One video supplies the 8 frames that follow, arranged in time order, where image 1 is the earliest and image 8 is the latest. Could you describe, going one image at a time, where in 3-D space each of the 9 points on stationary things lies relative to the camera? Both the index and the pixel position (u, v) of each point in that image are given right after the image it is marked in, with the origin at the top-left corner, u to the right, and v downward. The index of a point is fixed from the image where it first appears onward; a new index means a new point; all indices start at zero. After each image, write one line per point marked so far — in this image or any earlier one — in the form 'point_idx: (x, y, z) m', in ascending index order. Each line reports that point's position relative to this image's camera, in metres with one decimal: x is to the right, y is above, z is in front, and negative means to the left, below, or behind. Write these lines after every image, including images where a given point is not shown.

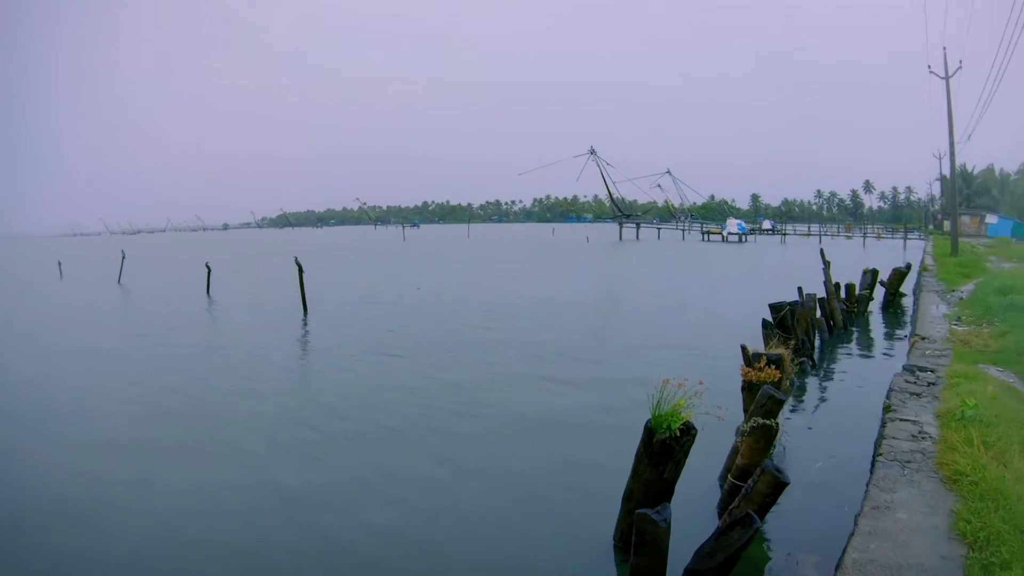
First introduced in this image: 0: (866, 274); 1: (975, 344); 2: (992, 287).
0: (+9.6, +0.4, +17.7) m
1: (+6.6, -0.8, +9.0) m
2: (+9.9, 0.0, +12.9) m
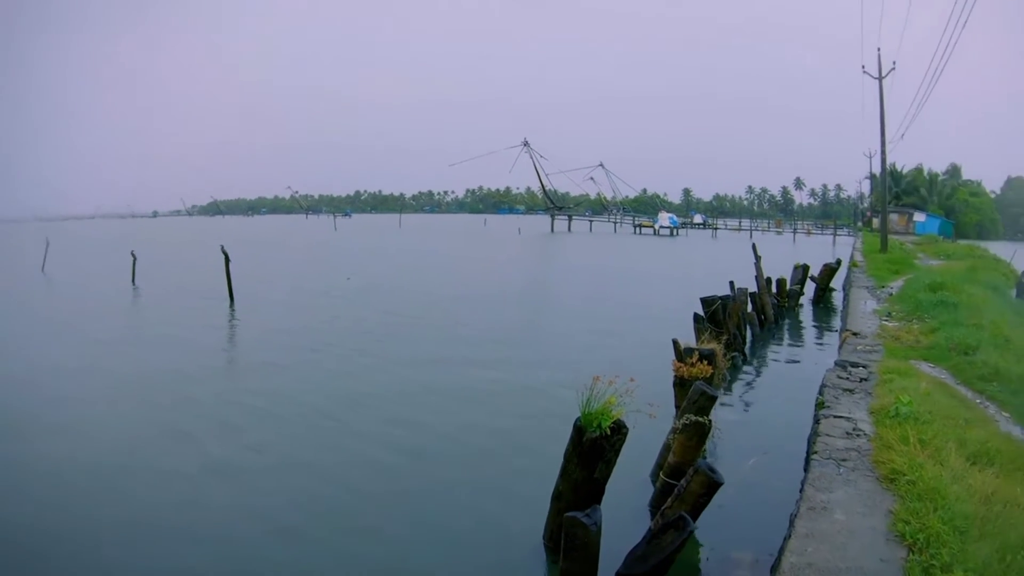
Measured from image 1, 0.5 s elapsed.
0: (+7.8, +0.6, +18.1) m
1: (+5.6, -0.8, +9.2) m
2: (+8.5, +0.1, +13.4) m
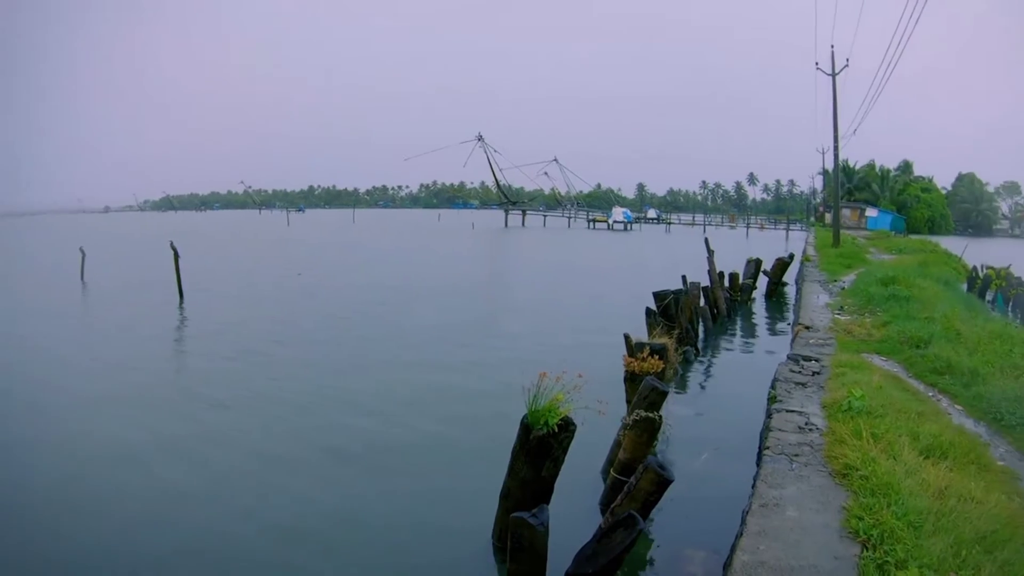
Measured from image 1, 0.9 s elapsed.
0: (+6.6, +0.7, +18.3) m
1: (+5.0, -0.7, +9.3) m
2: (+7.6, +0.2, +13.7) m
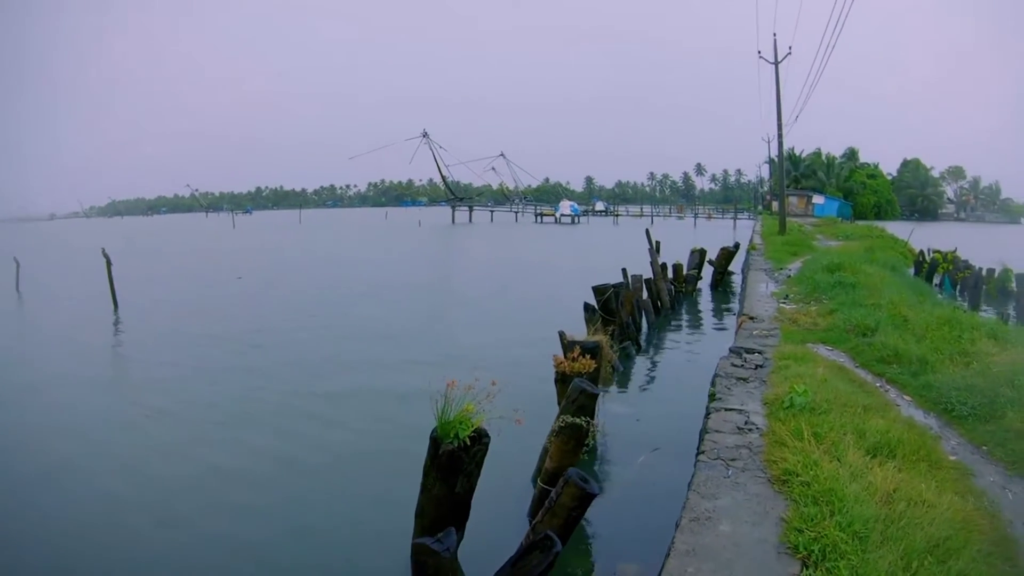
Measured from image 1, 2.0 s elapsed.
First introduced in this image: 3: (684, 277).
0: (+5.1, +0.9, +18.2) m
1: (+4.1, -0.5, +9.1) m
2: (+6.4, +0.4, +13.7) m
3: (+4.5, +0.3, +17.1) m
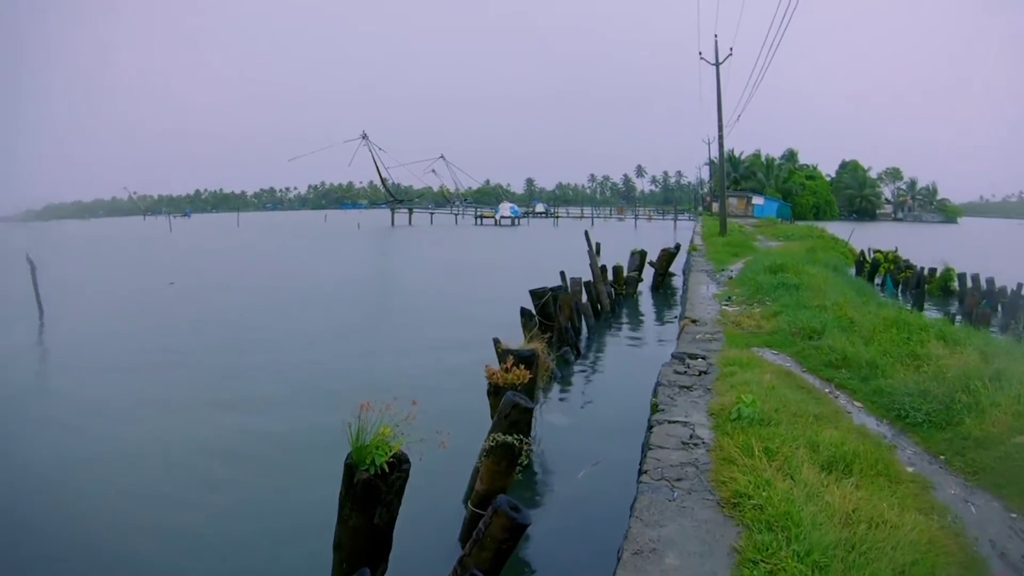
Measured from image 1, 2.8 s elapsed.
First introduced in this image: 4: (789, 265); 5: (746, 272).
0: (+3.5, +0.9, +18.2) m
1: (+3.2, -0.5, +9.0) m
2: (+5.2, +0.4, +13.7) m
3: (+3.0, +0.2, +17.0) m
4: (+5.5, +0.4, +12.9) m
5: (+5.0, +0.3, +13.9) m
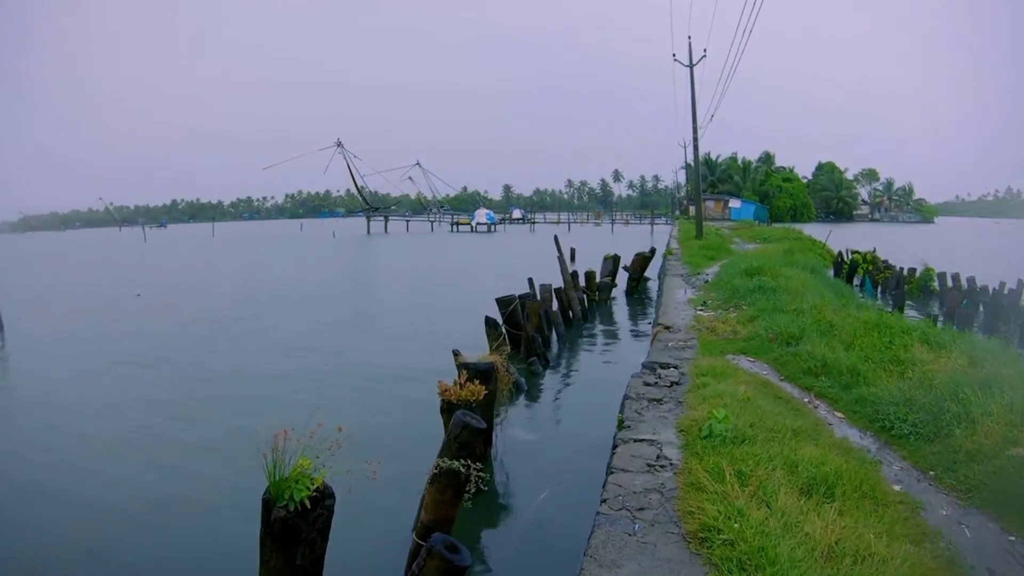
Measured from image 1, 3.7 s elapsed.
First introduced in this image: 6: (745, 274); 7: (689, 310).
0: (+2.8, +0.7, +18.0) m
1: (+2.9, -0.6, +8.8) m
2: (+4.6, +0.3, +13.6) m
3: (+2.4, 0.0, +16.8) m
4: (+5.0, +0.3, +12.7) m
5: (+4.5, +0.2, +13.7) m
6: (+4.5, +0.2, +12.6) m
7: (+3.0, -0.4, +10.9) m
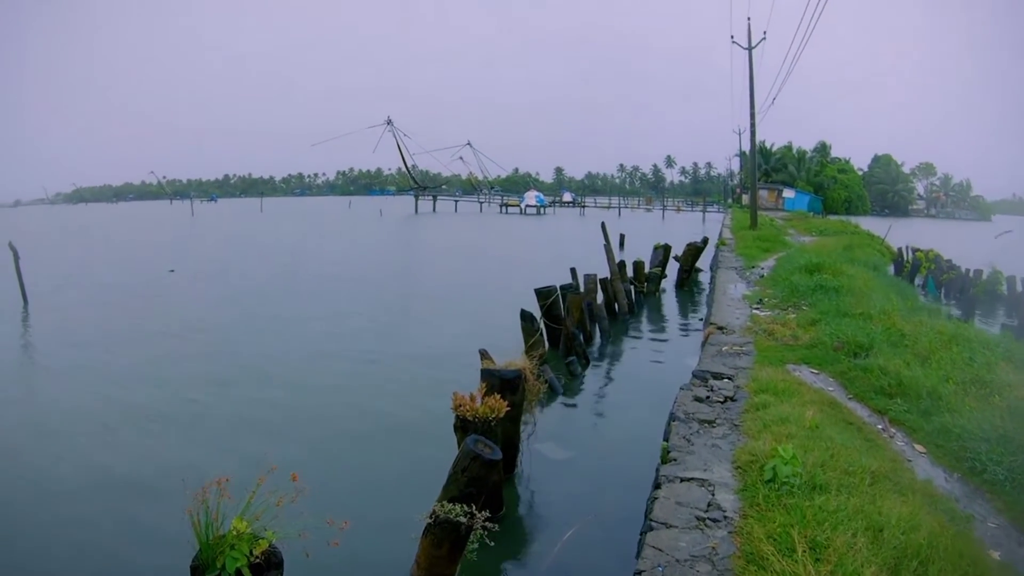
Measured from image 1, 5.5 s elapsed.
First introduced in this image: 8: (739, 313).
0: (+4.1, +1.0, +17.5) m
1: (+3.5, -0.5, +8.4) m
2: (+5.6, +0.5, +13.0) m
3: (+3.5, +0.4, +16.4) m
4: (+5.9, +0.5, +12.1) m
5: (+5.4, +0.4, +13.2) m
6: (+5.4, +0.4, +12.0) m
7: (+3.7, -0.2, +10.4) m
8: (+3.5, -0.3, +10.0) m
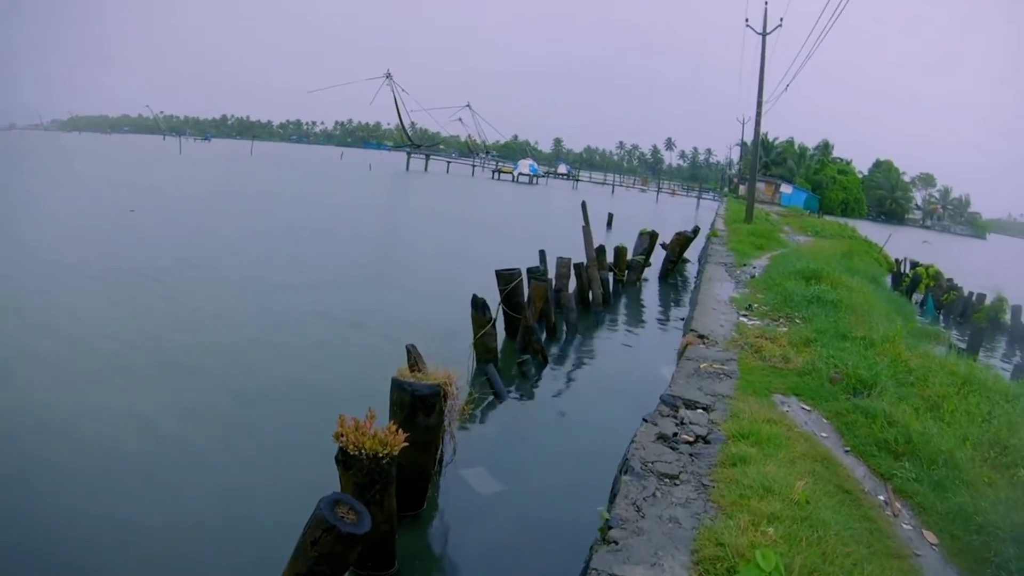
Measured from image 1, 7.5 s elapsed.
0: (+3.8, +1.4, +16.9) m
1: (+3.1, -0.5, +7.8) m
2: (+5.3, +0.5, +12.4) m
3: (+3.2, +0.7, +15.8) m
4: (+5.6, +0.4, +11.6) m
5: (+5.1, +0.4, +12.6) m
6: (+5.1, +0.3, +11.5) m
7: (+3.4, -0.2, +9.9) m
8: (+3.2, -0.3, +9.4) m
